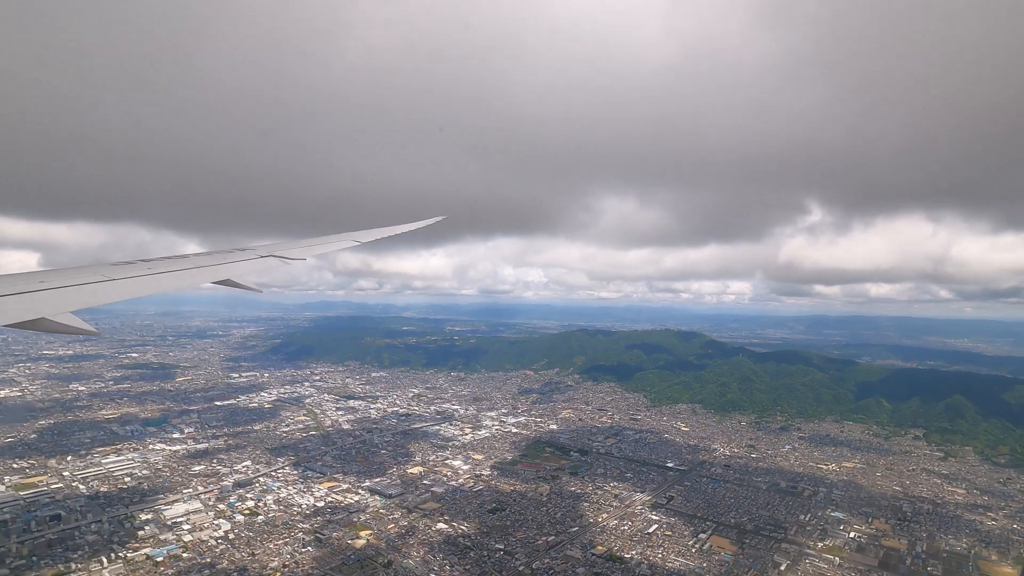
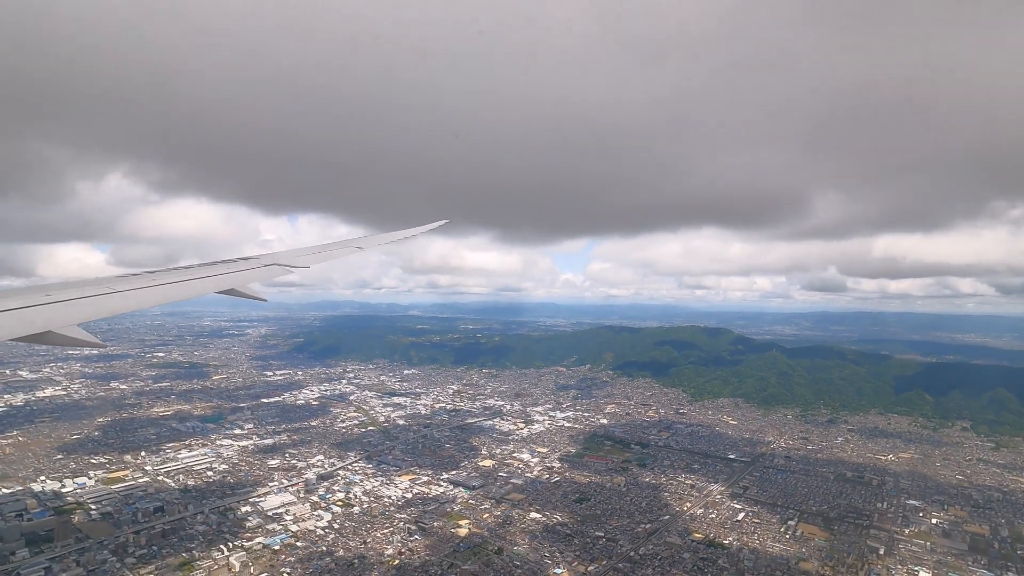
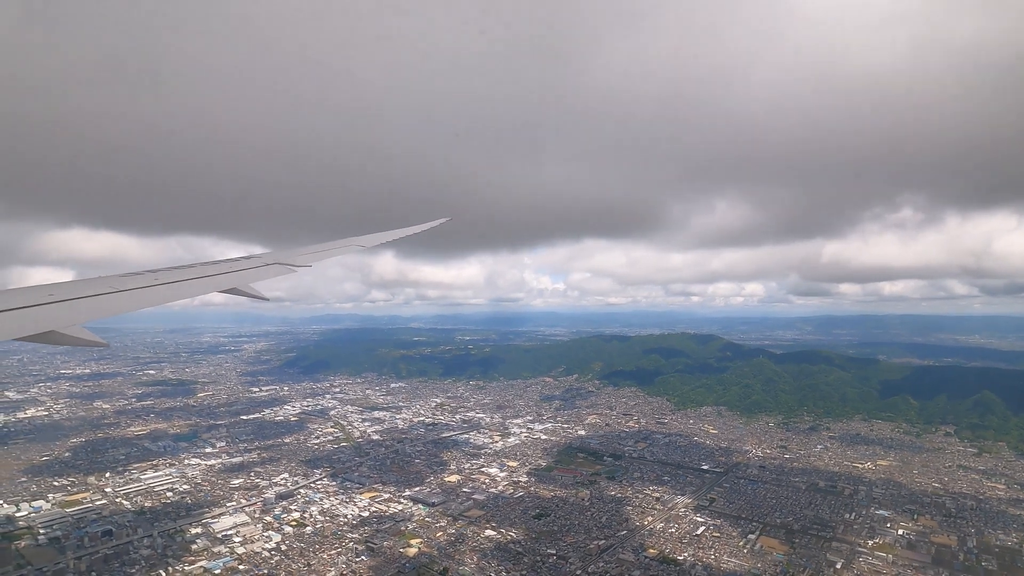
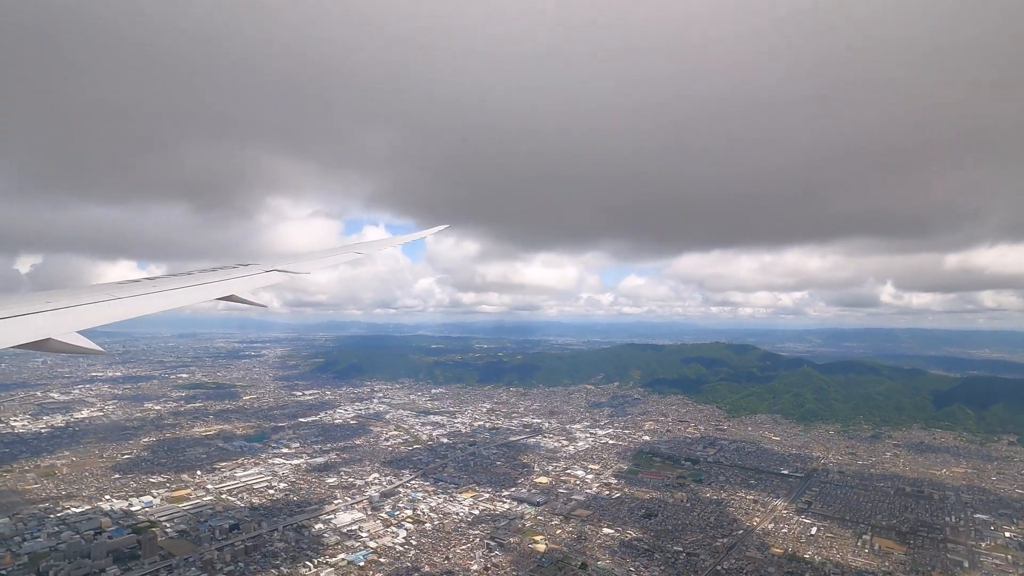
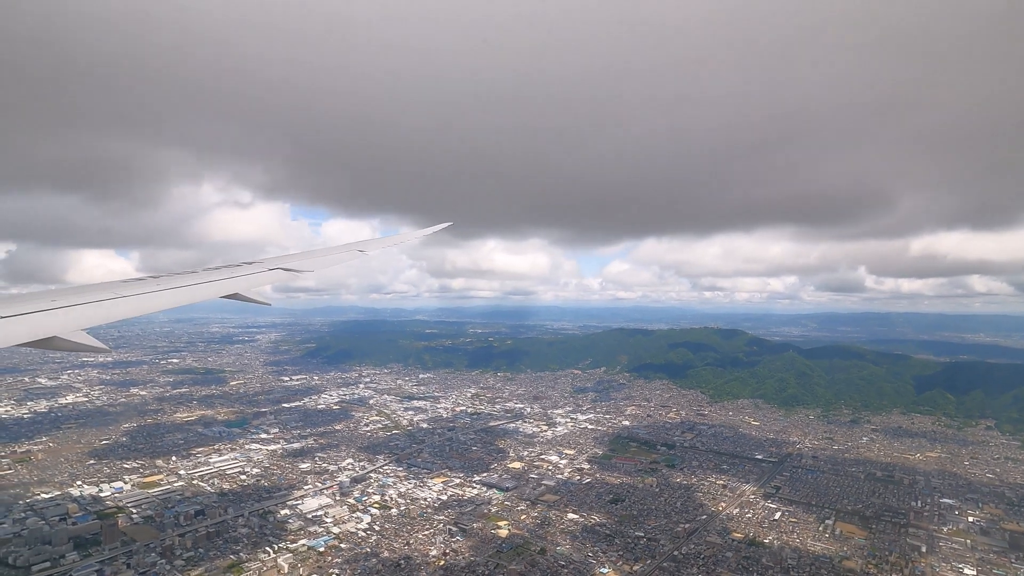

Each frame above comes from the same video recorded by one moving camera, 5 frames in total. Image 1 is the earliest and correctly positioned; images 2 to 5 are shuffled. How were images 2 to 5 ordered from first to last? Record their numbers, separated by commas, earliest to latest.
3, 2, 5, 4
